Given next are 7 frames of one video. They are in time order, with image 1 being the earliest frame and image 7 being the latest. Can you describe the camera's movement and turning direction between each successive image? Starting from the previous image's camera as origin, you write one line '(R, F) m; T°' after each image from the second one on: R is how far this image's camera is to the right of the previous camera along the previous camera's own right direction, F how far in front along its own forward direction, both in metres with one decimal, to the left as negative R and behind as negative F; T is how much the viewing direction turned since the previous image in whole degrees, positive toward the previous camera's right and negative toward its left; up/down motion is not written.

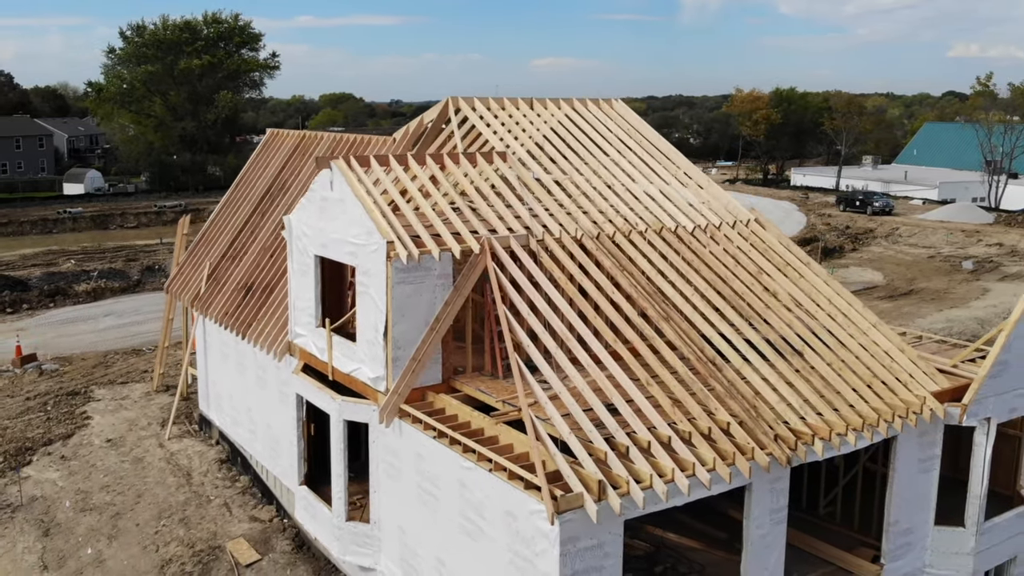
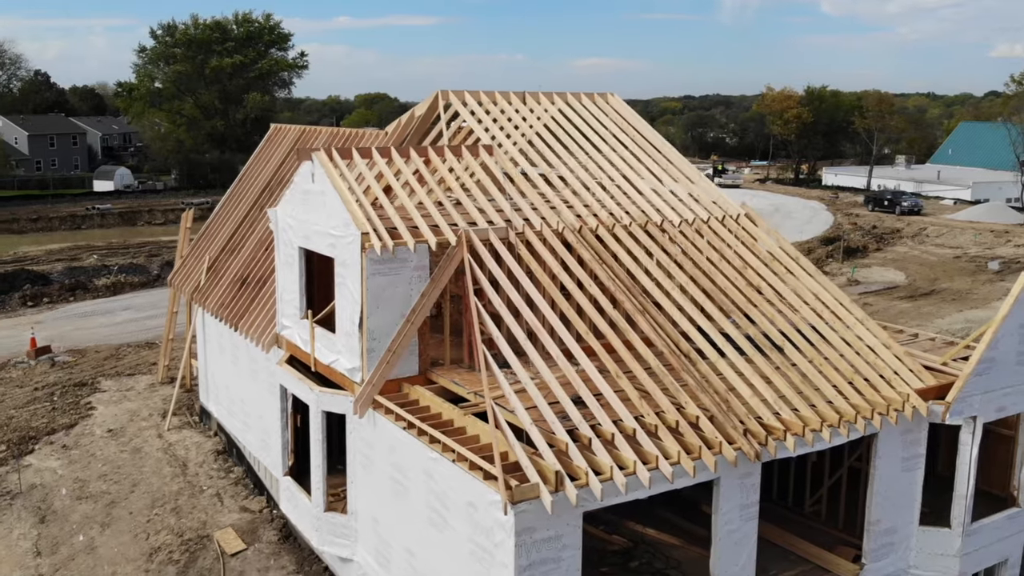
(+0.6, 0.0) m; -2°
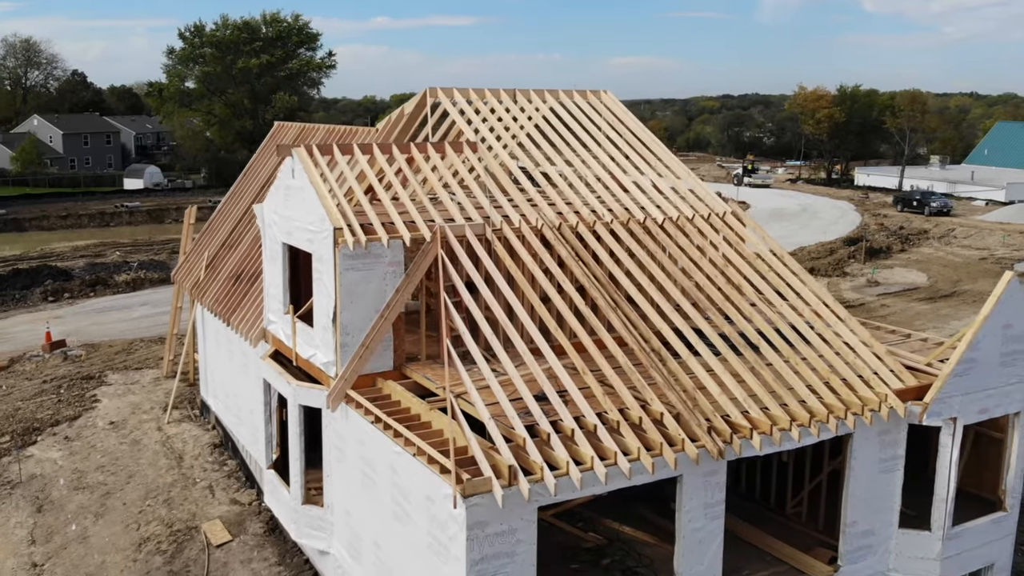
(+0.6, 0.0) m; -2°
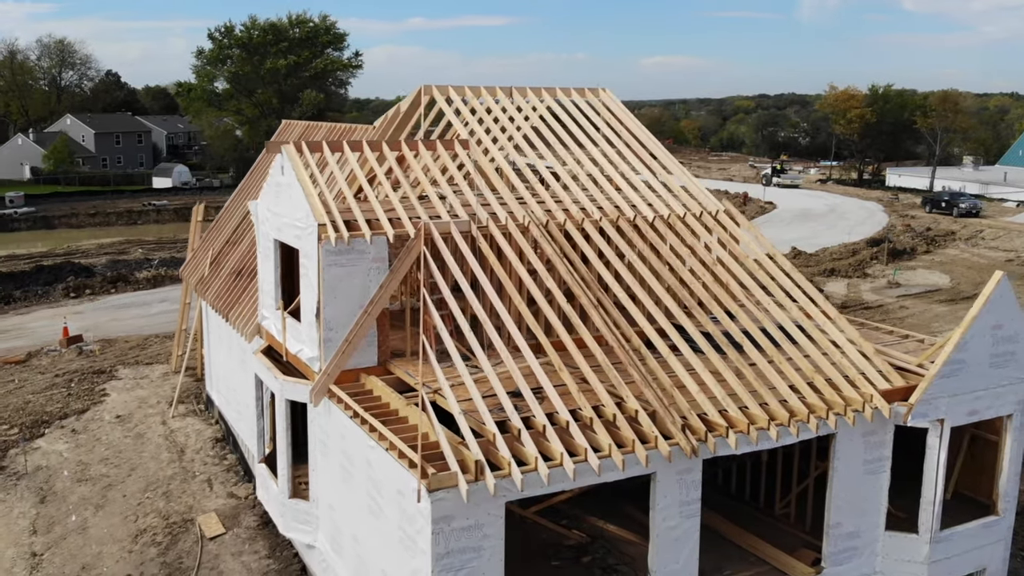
(+0.5, 0.0) m; -2°
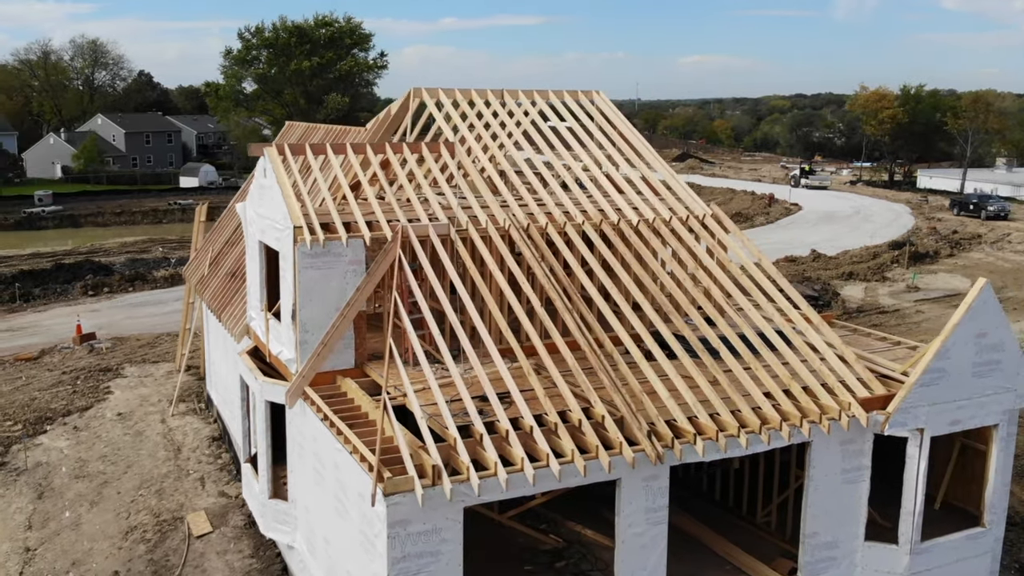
(+0.6, 0.0) m; -2°
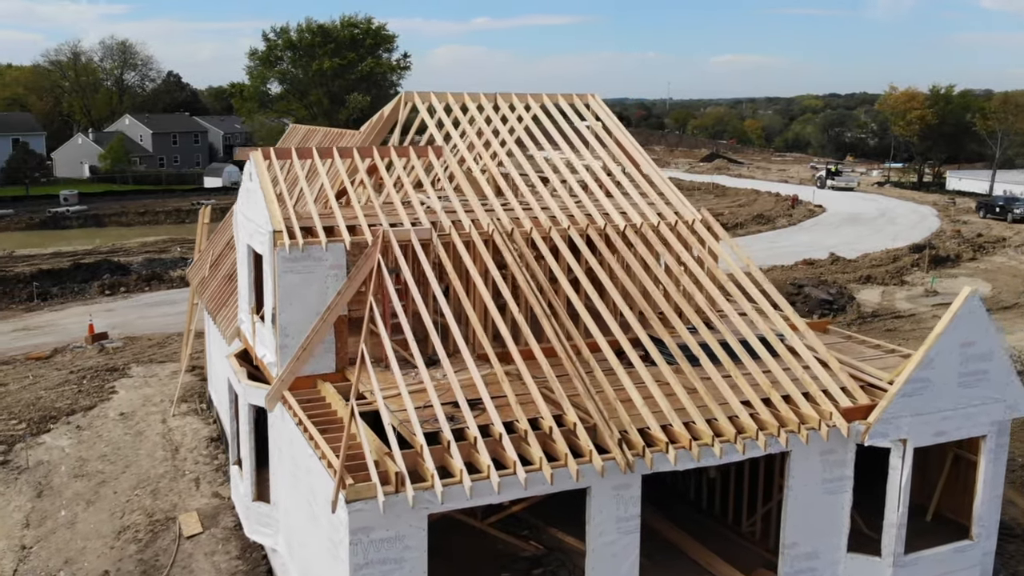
(+0.5, 0.0) m; -2°
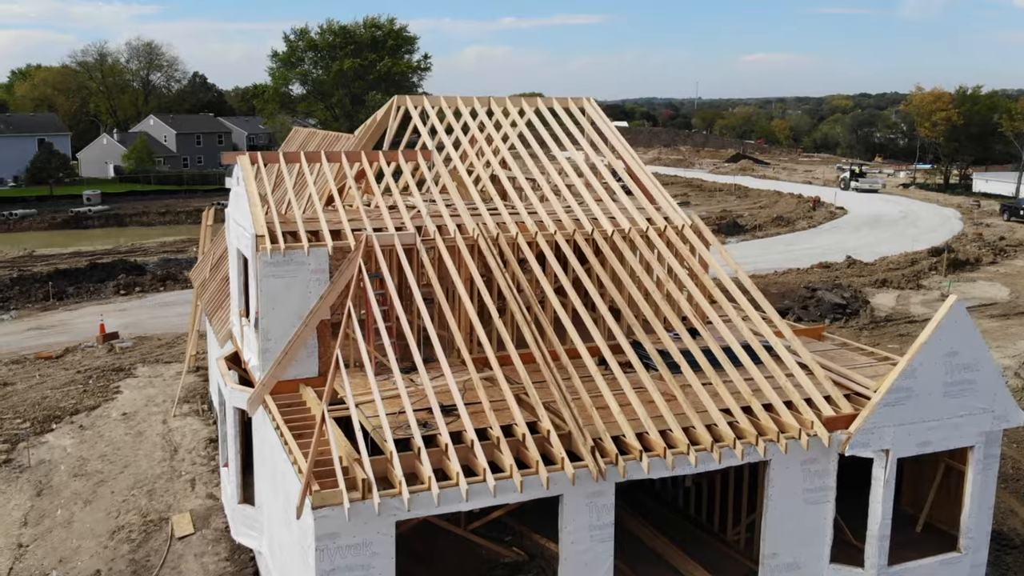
(+0.4, 0.0) m; -1°
